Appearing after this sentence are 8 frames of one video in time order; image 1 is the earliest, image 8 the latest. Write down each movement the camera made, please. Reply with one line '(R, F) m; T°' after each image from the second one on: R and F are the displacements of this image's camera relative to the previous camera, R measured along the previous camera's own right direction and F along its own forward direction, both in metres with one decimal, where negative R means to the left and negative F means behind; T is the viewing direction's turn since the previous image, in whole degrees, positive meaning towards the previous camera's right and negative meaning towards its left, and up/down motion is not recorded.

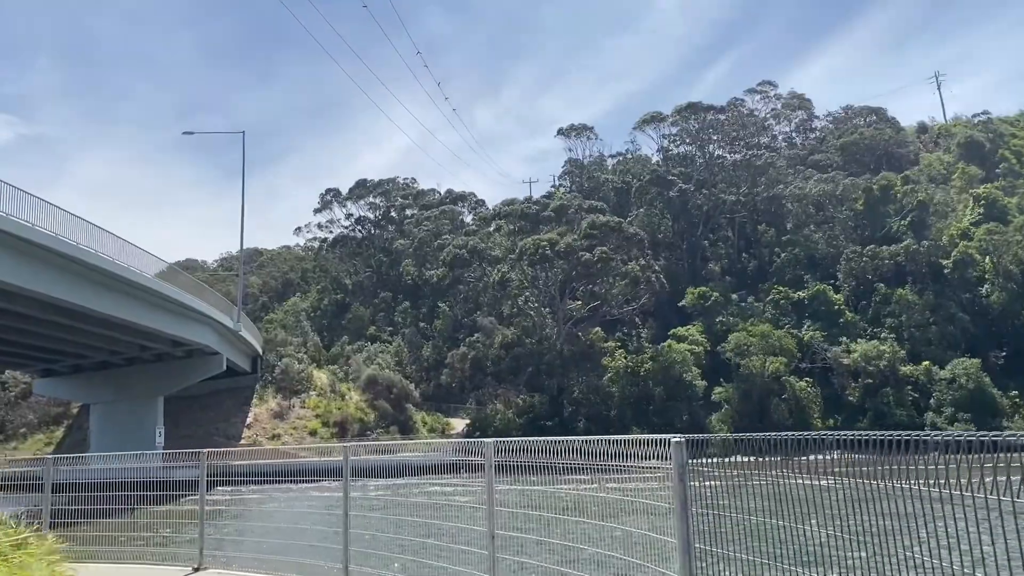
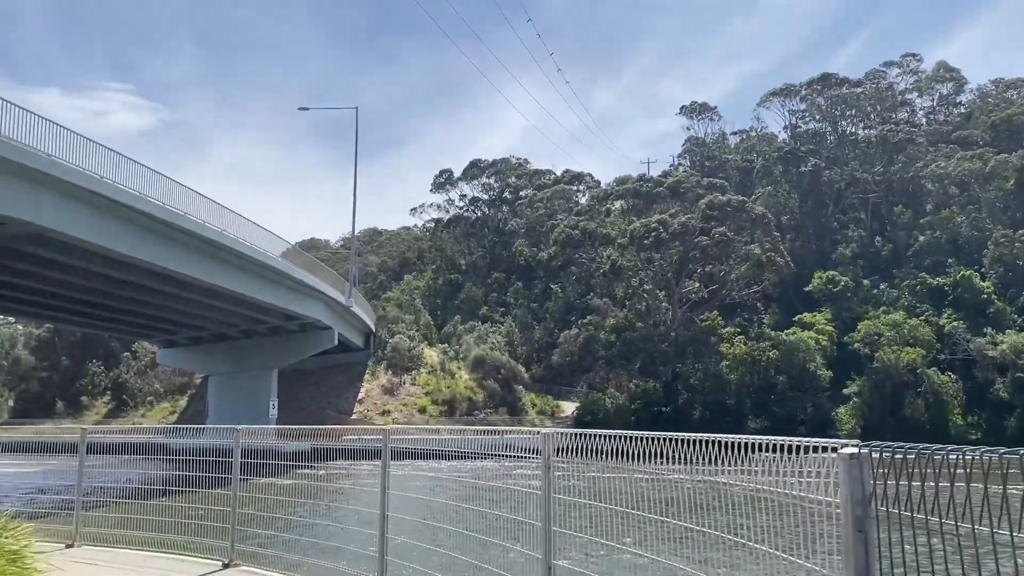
(+0.1, +1.8) m; -8°
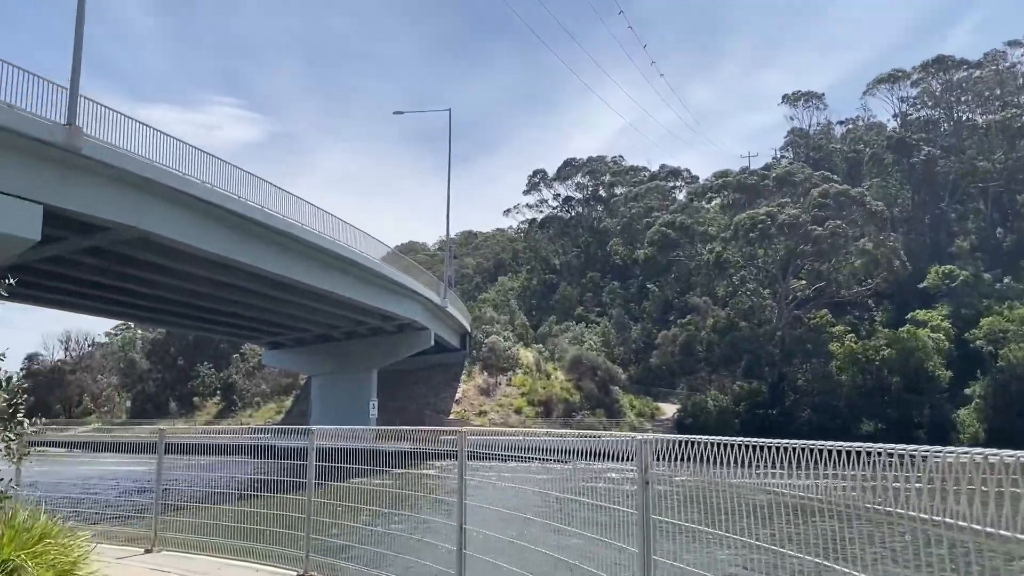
(0.0, +0.7) m; -6°
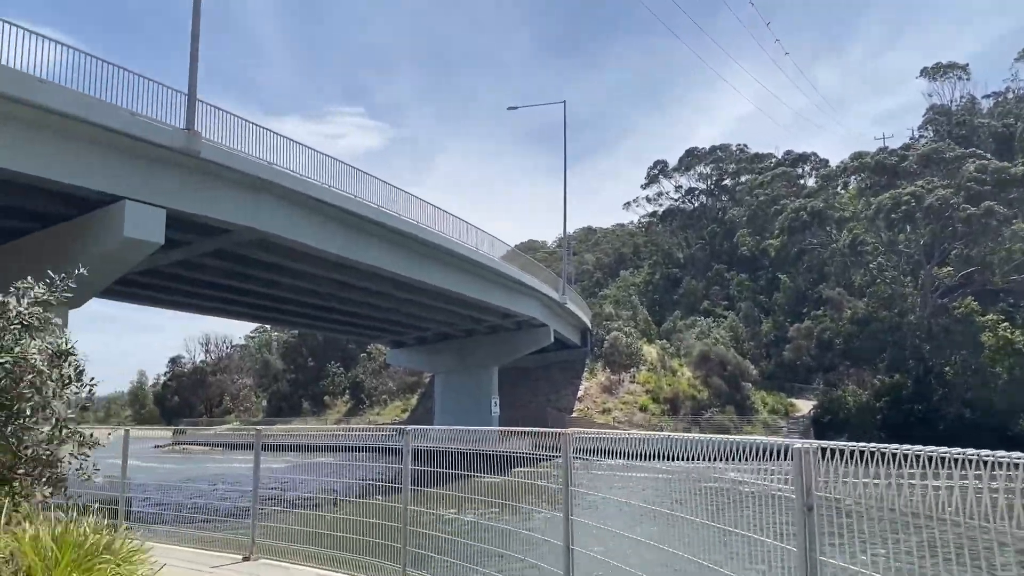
(0.0, +0.9) m; -8°
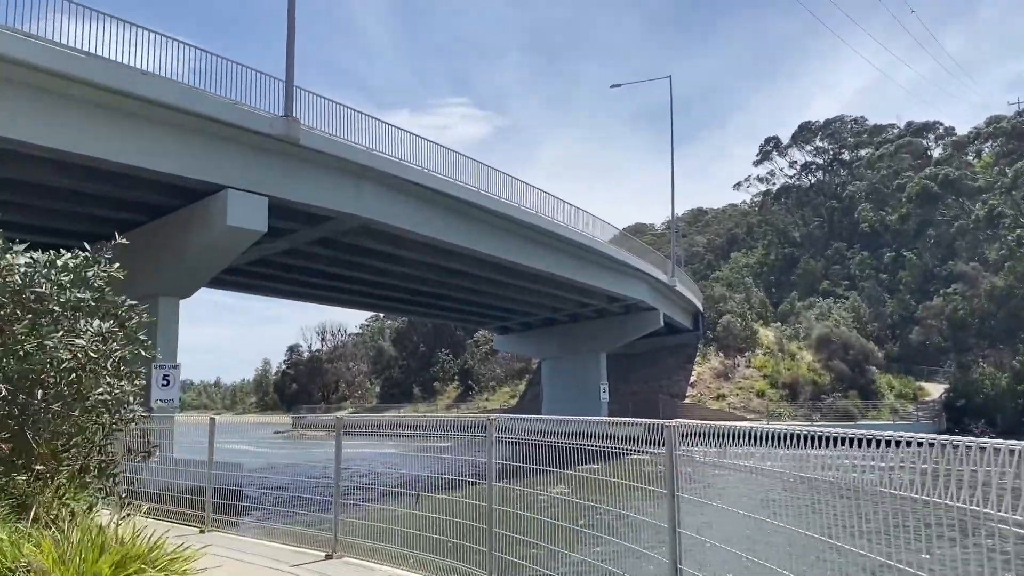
(+0.1, +0.8) m; -7°
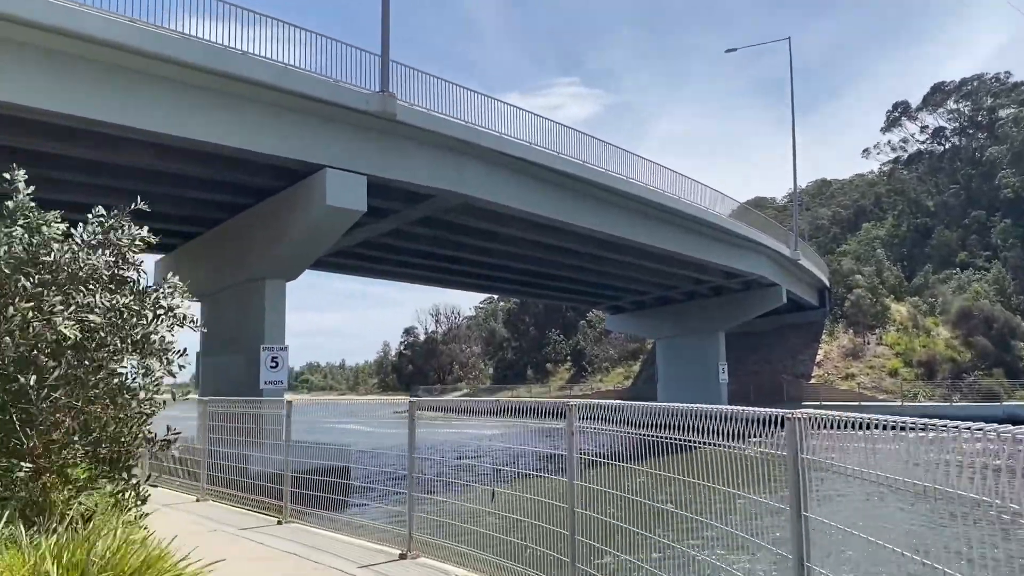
(+0.2, +0.9) m; -8°
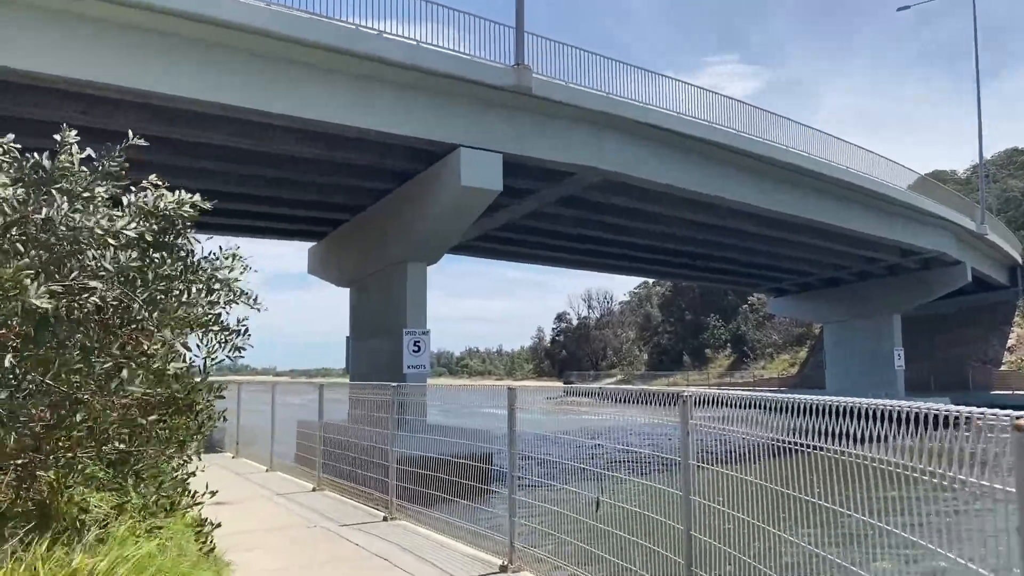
(+0.3, +1.0) m; -10°
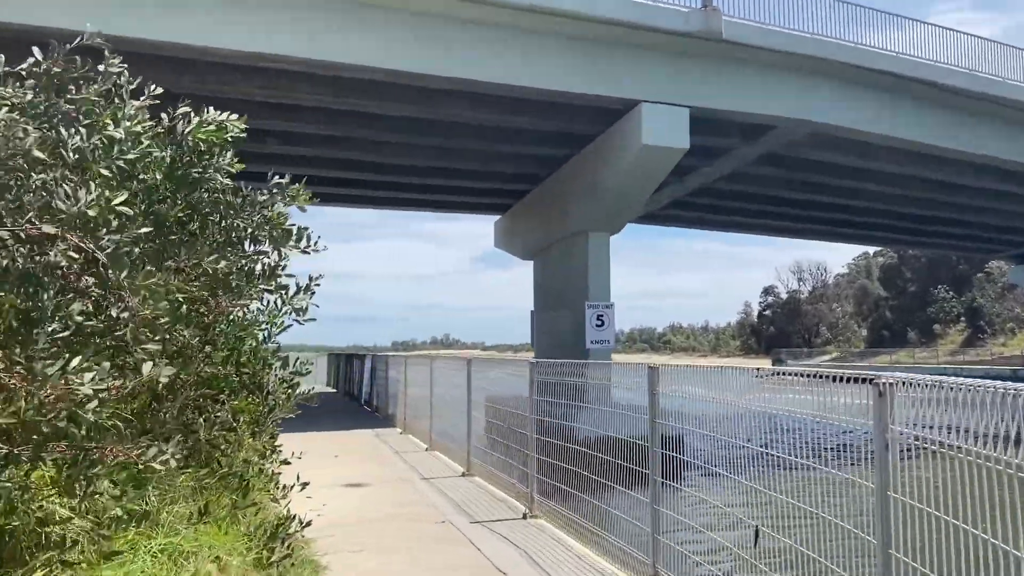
(+0.3, +1.3) m; -13°
